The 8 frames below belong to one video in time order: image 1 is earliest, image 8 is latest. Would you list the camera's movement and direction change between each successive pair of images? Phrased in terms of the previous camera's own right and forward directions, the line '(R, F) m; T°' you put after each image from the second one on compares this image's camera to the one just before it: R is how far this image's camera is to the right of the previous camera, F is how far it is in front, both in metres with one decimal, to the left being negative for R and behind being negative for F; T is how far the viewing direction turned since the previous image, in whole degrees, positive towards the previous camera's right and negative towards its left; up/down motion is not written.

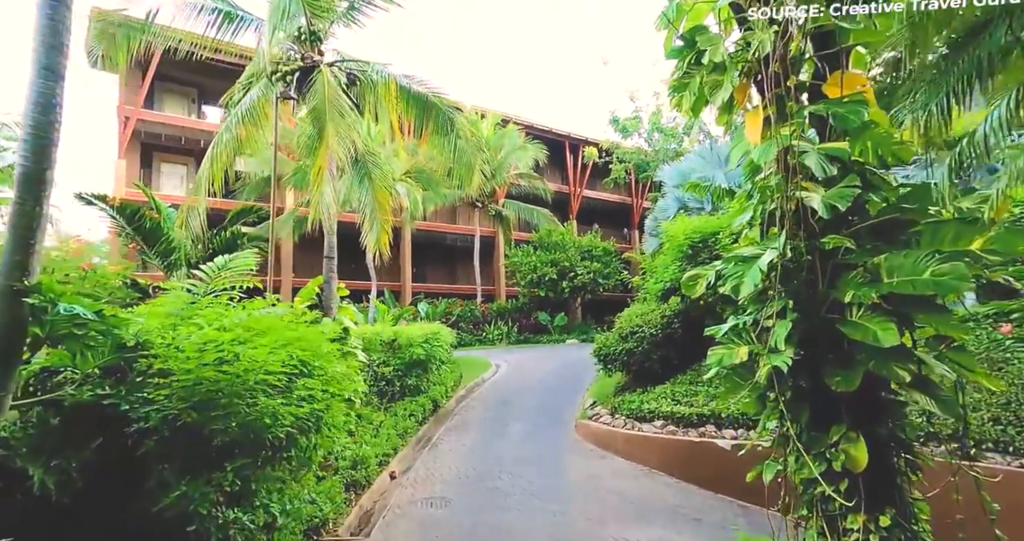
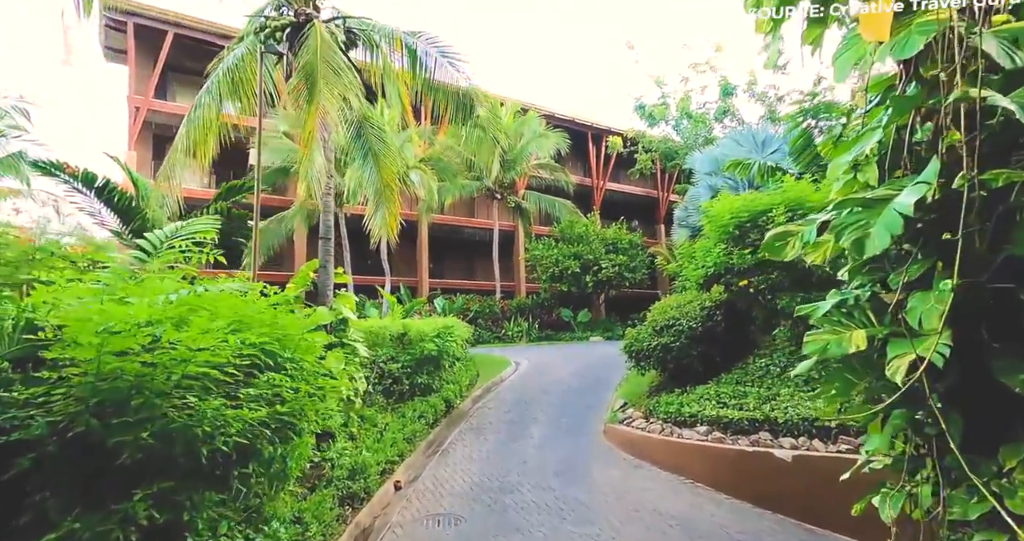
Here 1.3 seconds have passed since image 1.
(0.0, +0.9) m; -2°
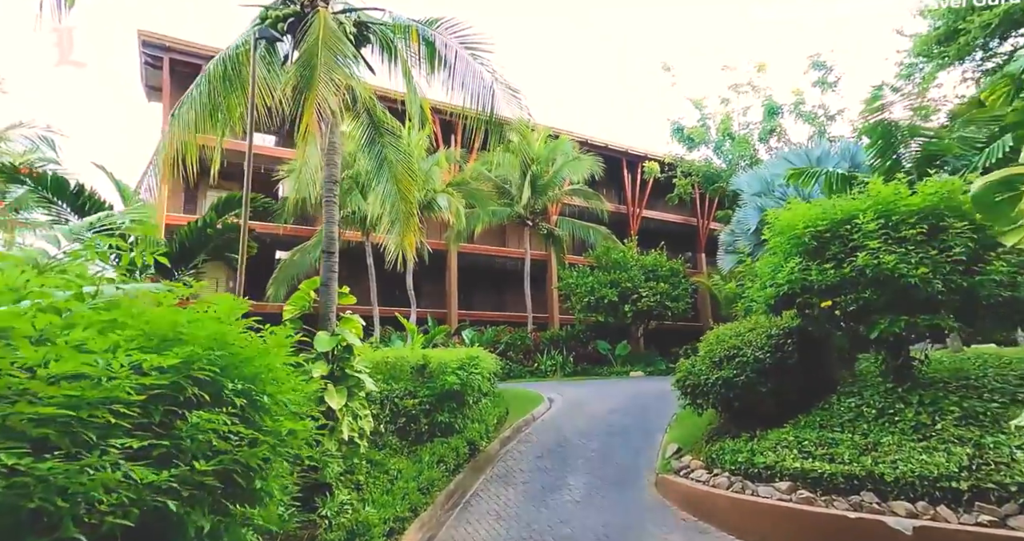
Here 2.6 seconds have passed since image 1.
(0.0, +1.0) m; -3°
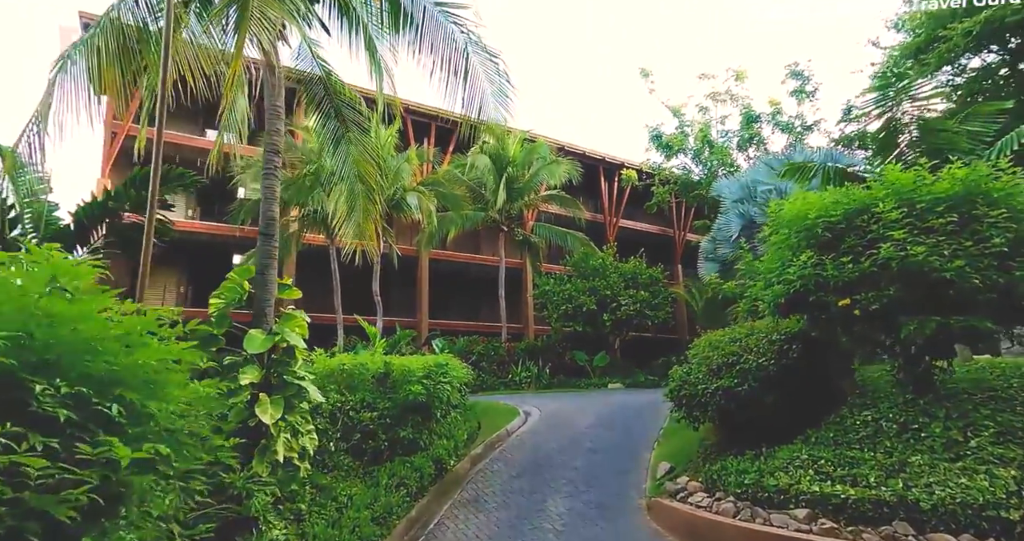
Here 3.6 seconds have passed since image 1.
(0.0, +0.8) m; +2°
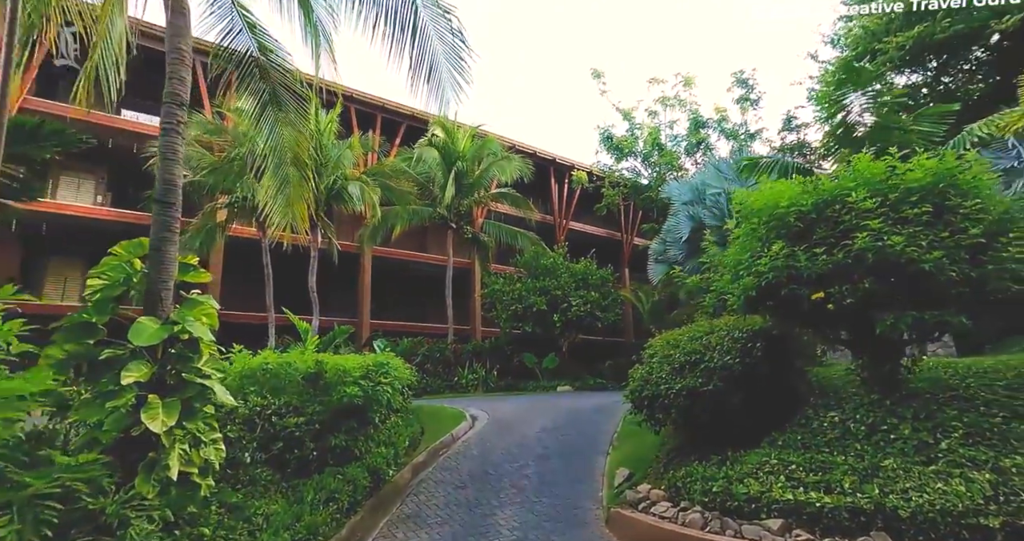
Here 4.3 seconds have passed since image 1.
(0.0, +0.5) m; +5°
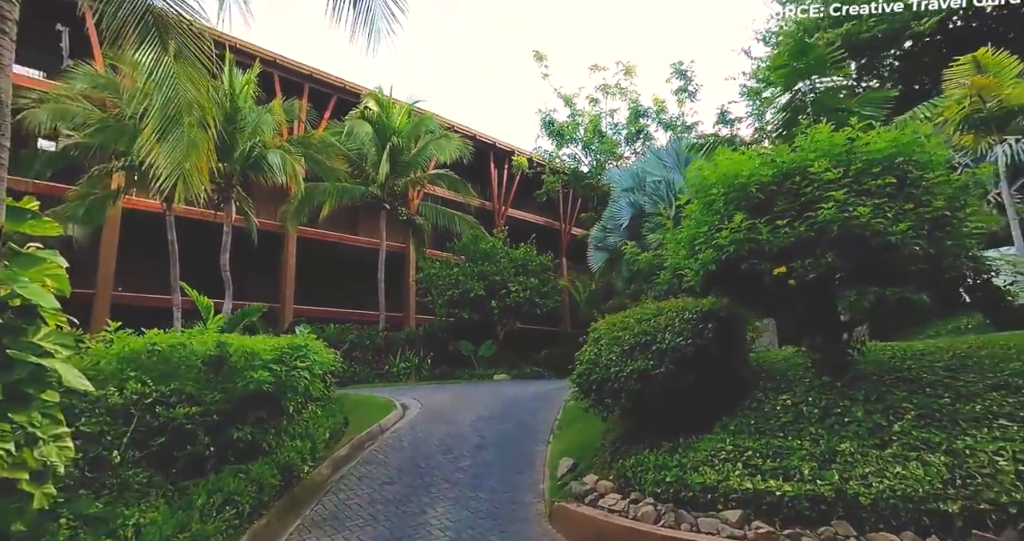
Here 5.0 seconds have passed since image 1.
(0.0, +0.5) m; +6°
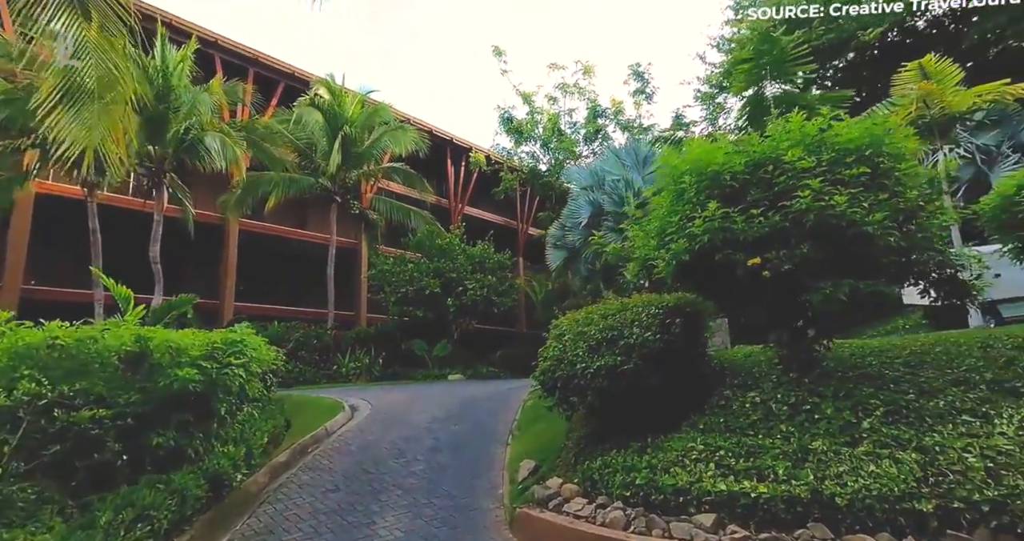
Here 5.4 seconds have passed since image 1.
(0.0, +0.3) m; +4°
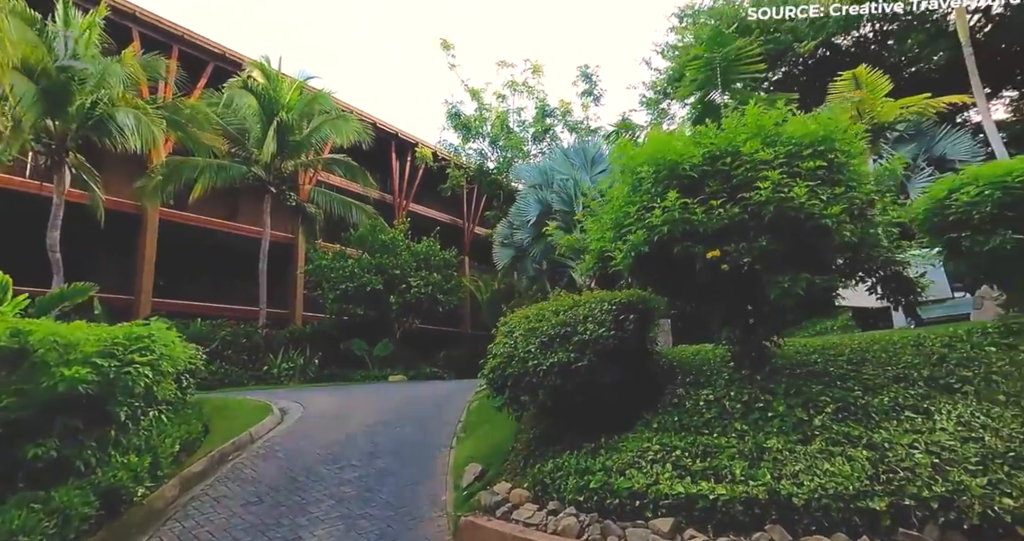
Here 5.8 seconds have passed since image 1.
(0.0, +0.3) m; +5°
